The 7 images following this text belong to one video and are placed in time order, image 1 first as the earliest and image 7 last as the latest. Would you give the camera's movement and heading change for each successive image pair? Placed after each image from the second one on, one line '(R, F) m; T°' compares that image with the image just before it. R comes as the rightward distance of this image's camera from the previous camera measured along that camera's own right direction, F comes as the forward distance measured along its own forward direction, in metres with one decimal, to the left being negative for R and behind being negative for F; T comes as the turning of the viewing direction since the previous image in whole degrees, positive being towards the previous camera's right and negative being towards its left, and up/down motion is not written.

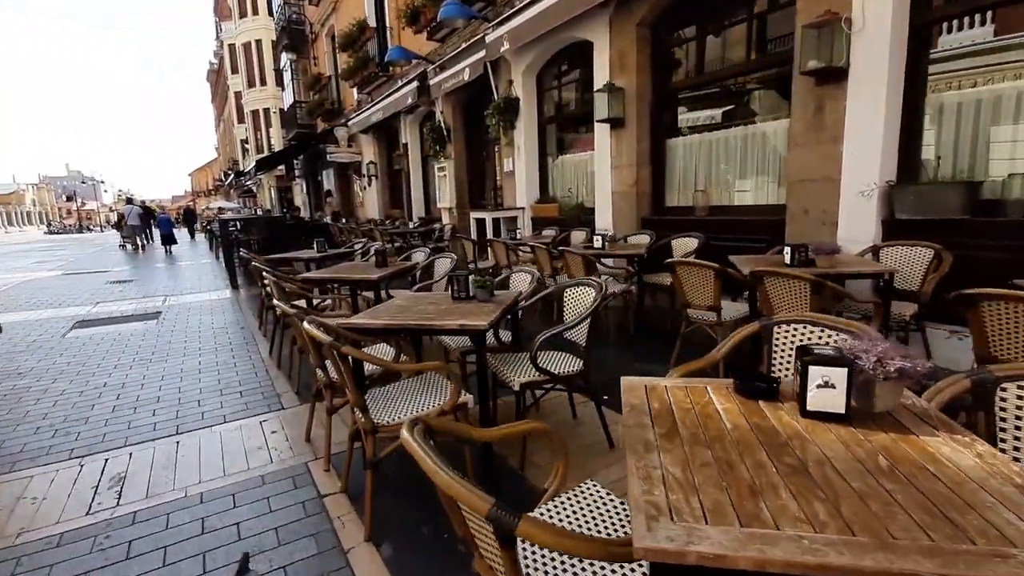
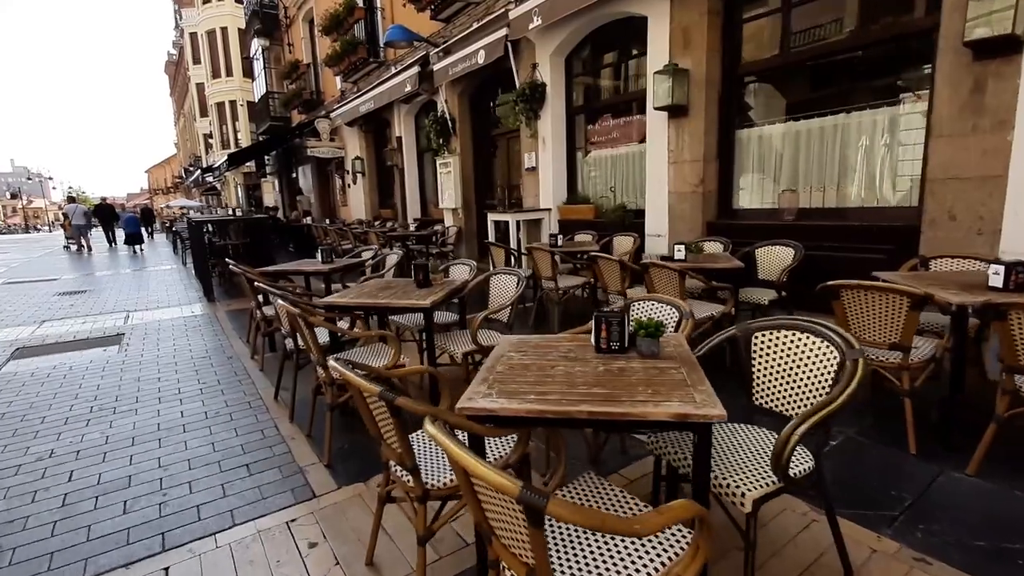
(-0.8, +1.1) m; +3°
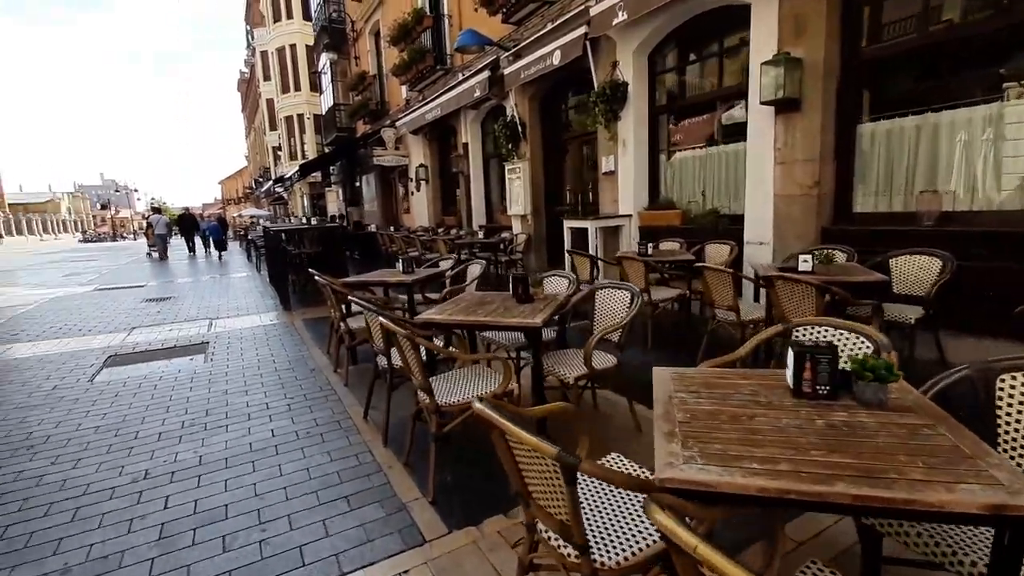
(-0.4, +0.3) m; -6°
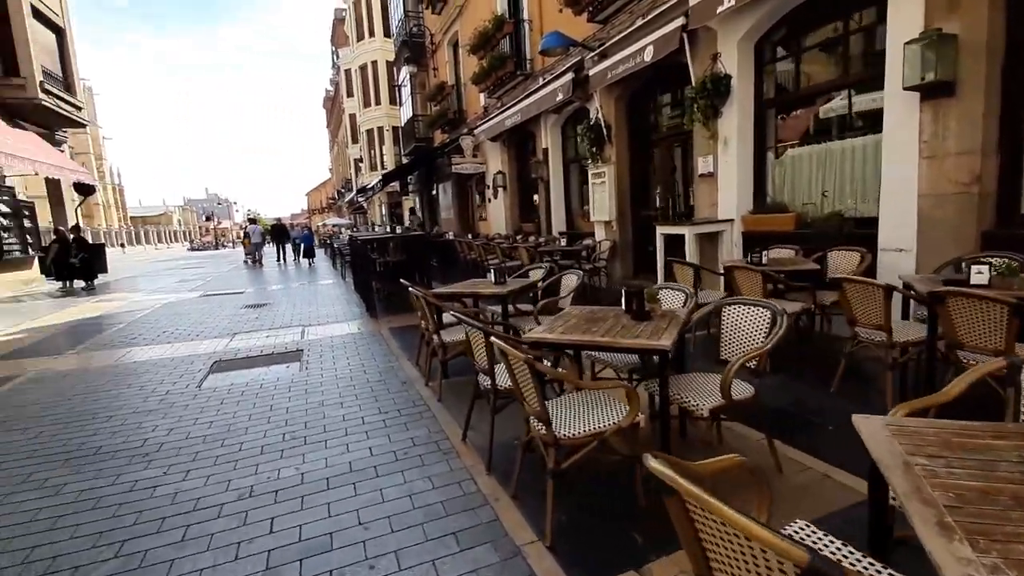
(-0.3, +0.3) m; -8°
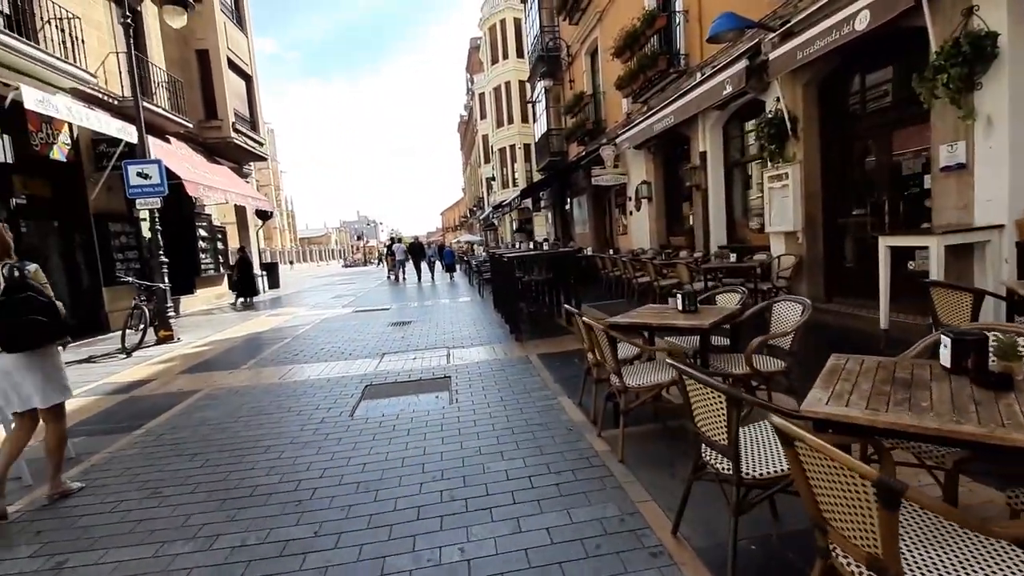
(-0.5, +0.8) m; -14°
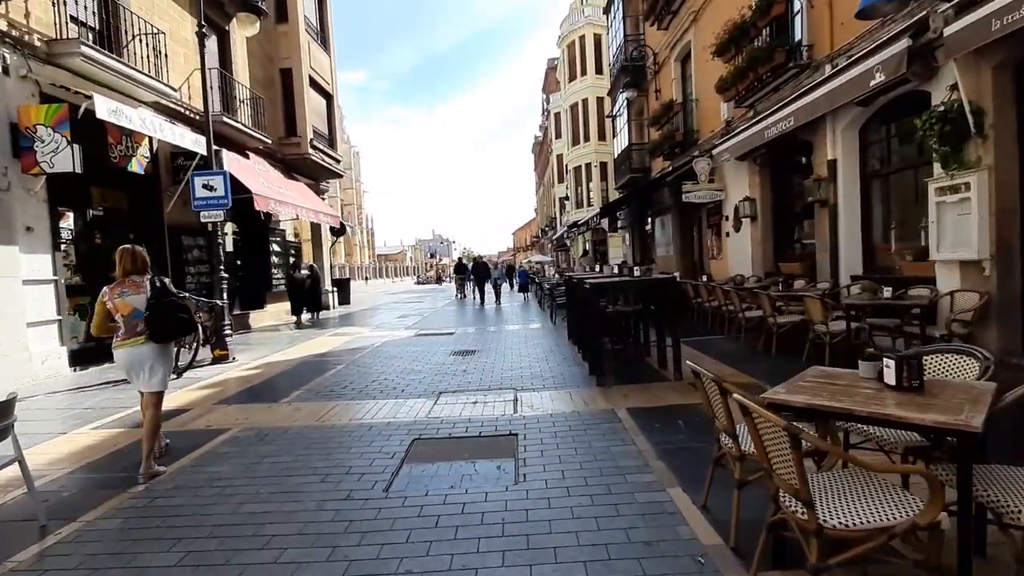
(-0.2, +1.3) m; -8°
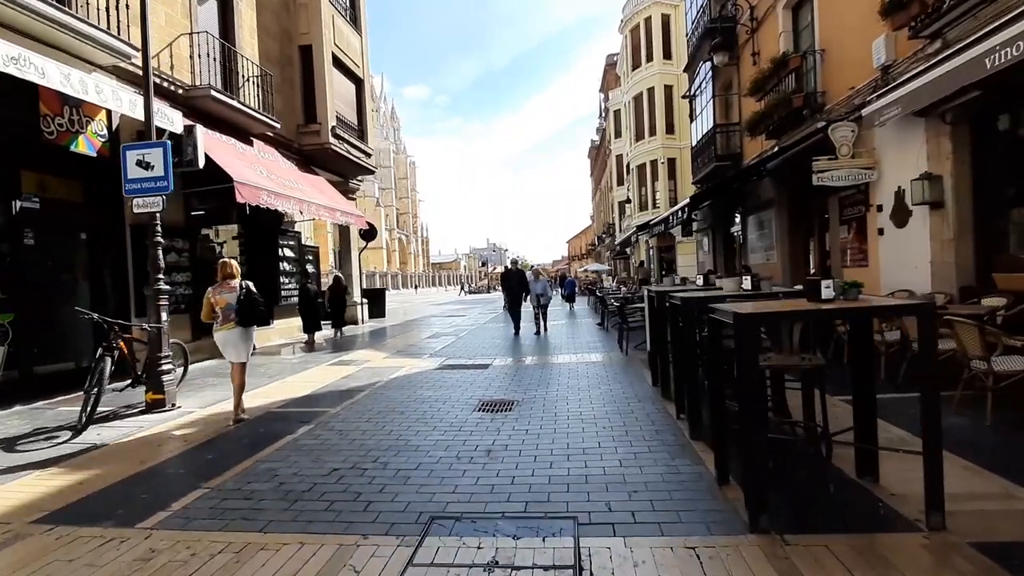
(0.0, +3.1) m; -6°
